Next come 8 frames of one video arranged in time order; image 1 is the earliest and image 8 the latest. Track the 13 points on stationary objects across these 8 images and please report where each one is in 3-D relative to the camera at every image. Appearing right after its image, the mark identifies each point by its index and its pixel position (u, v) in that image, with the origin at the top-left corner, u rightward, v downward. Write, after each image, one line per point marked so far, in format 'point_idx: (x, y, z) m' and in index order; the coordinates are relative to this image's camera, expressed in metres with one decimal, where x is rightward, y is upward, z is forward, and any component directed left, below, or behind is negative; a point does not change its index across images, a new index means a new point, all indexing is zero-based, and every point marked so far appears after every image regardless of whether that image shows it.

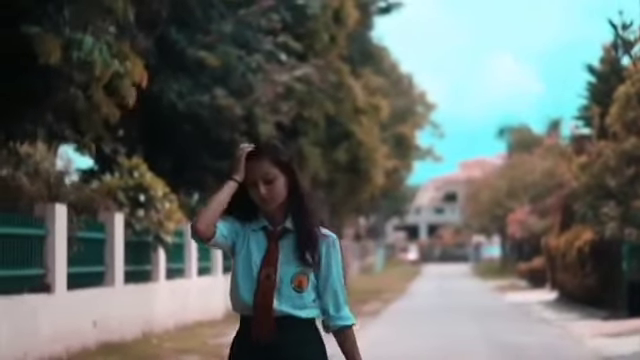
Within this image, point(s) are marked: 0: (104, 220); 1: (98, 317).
0: (-2.9, -0.5, +17.7) m
1: (-2.8, -1.7, +16.6) m
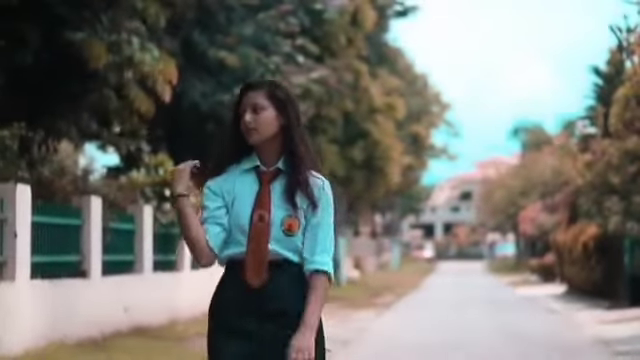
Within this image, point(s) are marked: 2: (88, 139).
0: (-2.6, -0.5, +19.0) m
1: (-2.6, -1.7, +17.9) m
2: (-3.2, +0.6, +17.8) m
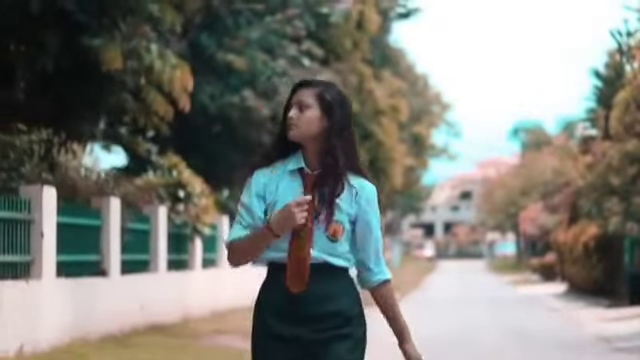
0: (-2.5, -0.5, +19.5) m
1: (-2.4, -1.7, +18.5) m
2: (-3.1, +0.6, +18.4) m
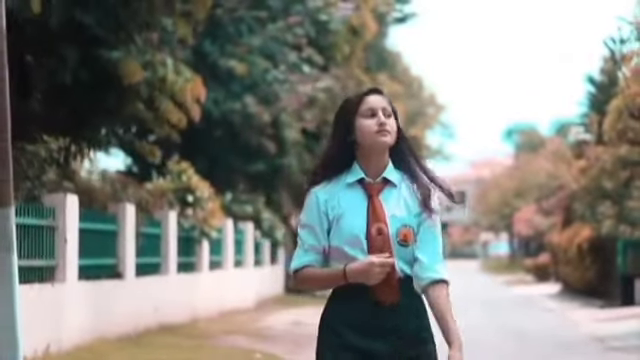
0: (-2.4, -0.6, +20.3) m
1: (-2.3, -1.8, +19.2) m
2: (-3.0, +0.5, +19.1) m
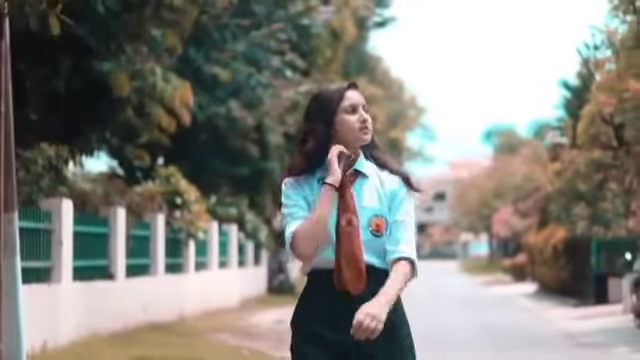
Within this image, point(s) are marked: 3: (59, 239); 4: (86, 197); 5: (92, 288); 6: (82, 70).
0: (-2.7, -0.6, +21.0) m
1: (-2.6, -1.8, +19.9) m
2: (-3.3, +0.4, +19.8) m
3: (-3.0, -0.7, +15.3) m
4: (-3.4, -0.3, +19.3) m
5: (-2.9, -1.4, +16.7) m
6: (-3.0, +1.4, +16.7) m
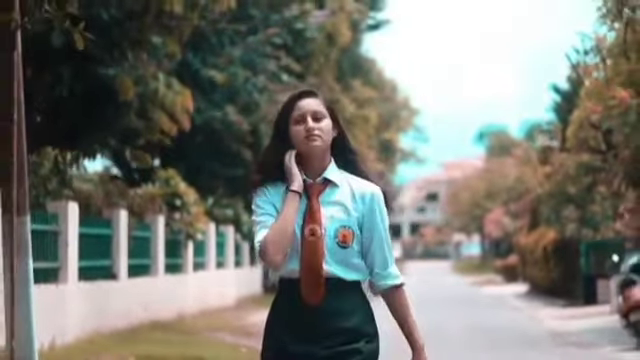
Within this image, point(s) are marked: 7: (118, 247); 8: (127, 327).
0: (-2.8, -0.7, +21.6) m
1: (-2.7, -1.9, +20.5) m
2: (-3.3, +0.4, +20.4) m
3: (-3.0, -0.7, +15.9) m
4: (-3.4, -0.3, +19.8) m
5: (-2.9, -1.4, +17.2) m
6: (-3.0, +1.3, +17.2) m
7: (-2.9, -0.9, +18.8) m
8: (-2.7, -2.1, +18.9) m
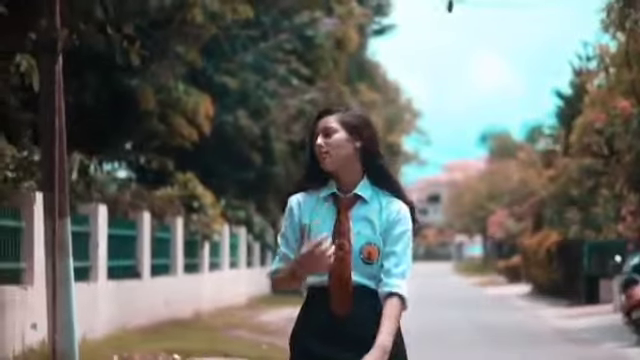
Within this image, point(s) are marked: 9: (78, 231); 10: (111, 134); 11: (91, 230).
0: (-2.5, -0.7, +22.4) m
1: (-2.4, -1.9, +21.3) m
2: (-3.1, +0.4, +21.2) m
3: (-2.8, -0.8, +16.7) m
4: (-3.2, -0.3, +20.7) m
5: (-2.7, -1.4, +18.0) m
6: (-2.8, +1.3, +18.1) m
7: (-2.6, -1.0, +19.7) m
8: (-2.5, -2.1, +19.7) m
9: (-3.0, -0.6, +16.2) m
10: (-3.1, +0.7, +19.5) m
11: (-2.9, -0.6, +16.7) m
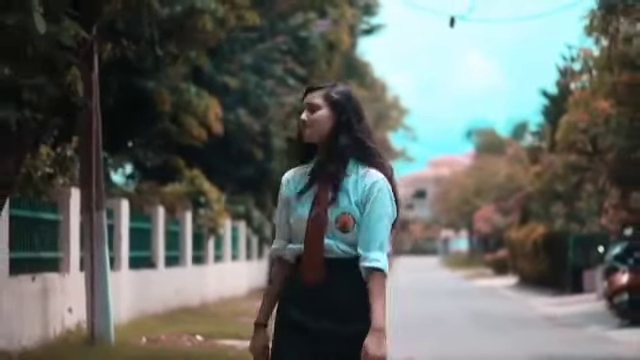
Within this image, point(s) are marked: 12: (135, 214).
0: (-2.5, -0.7, +23.7) m
1: (-2.4, -1.9, +22.7) m
2: (-3.1, +0.4, +22.6) m
3: (-2.7, -0.7, +18.1) m
4: (-3.2, -0.3, +22.0) m
5: (-2.6, -1.4, +19.4) m
6: (-2.7, +1.3, +19.4) m
7: (-2.6, -0.9, +21.0) m
8: (-2.5, -2.1, +21.1) m
9: (-2.9, -0.6, +17.5) m
10: (-3.0, +0.7, +20.9) m
11: (-2.8, -0.6, +18.0) m
12: (-2.8, -0.5, +19.8) m
